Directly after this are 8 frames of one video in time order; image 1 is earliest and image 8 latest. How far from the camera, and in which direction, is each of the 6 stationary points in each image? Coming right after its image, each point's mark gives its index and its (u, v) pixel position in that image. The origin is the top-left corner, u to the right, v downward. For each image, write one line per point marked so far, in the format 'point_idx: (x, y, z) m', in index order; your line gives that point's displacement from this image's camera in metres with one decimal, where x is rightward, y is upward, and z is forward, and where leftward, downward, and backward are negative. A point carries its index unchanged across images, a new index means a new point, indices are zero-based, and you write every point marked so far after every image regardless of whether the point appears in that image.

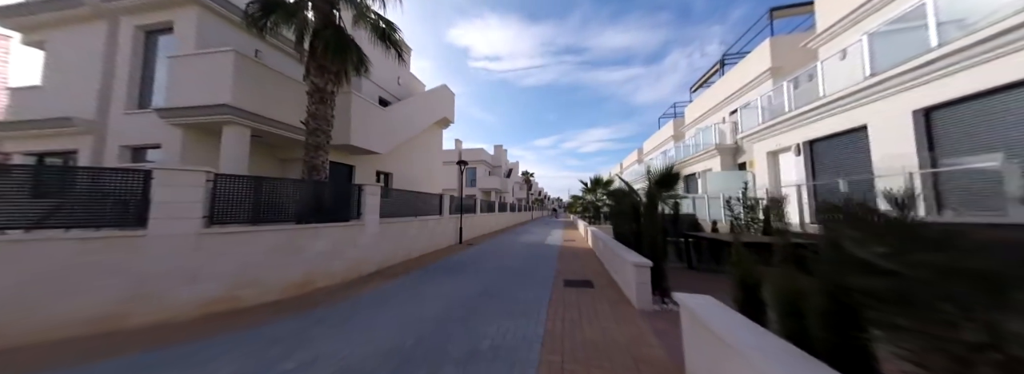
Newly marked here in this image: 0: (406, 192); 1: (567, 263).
0: (-4.6, -0.2, +9.7) m
1: (+1.8, -2.5, +7.5) m
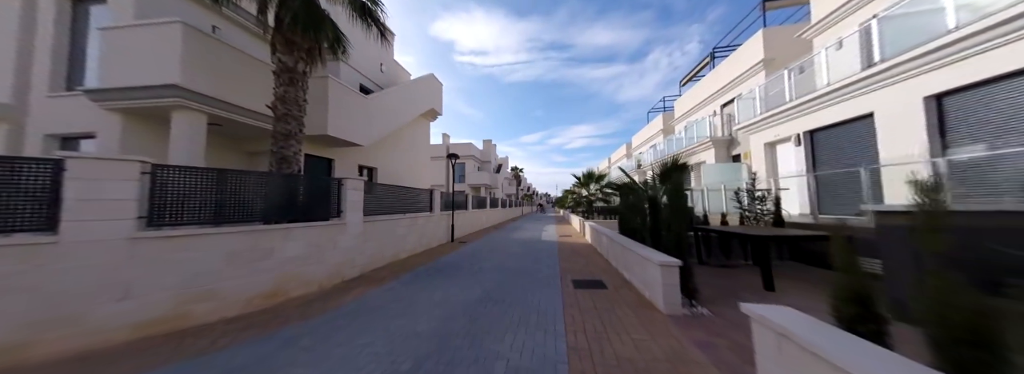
0: (-4.7, 0.0, +8.9) m
1: (+1.8, -2.3, +7.0) m
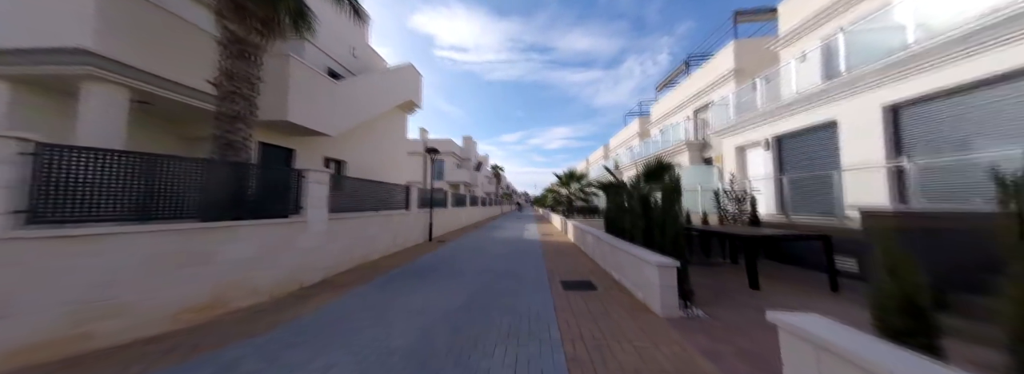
0: (-5.3, +0.2, +8.1) m
1: (+1.3, -2.2, +6.8) m
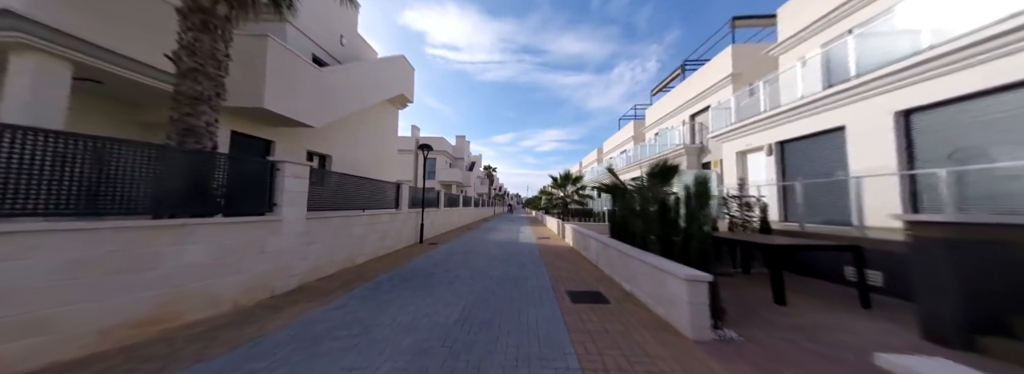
0: (-5.3, +0.3, +7.4) m
1: (+1.3, -2.3, +6.4) m
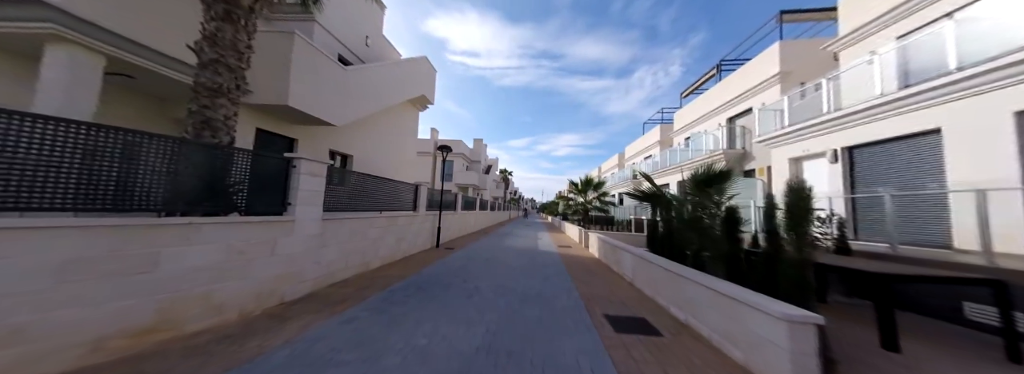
0: (-4.6, +0.3, +7.2) m
1: (+1.9, -2.4, +5.7) m
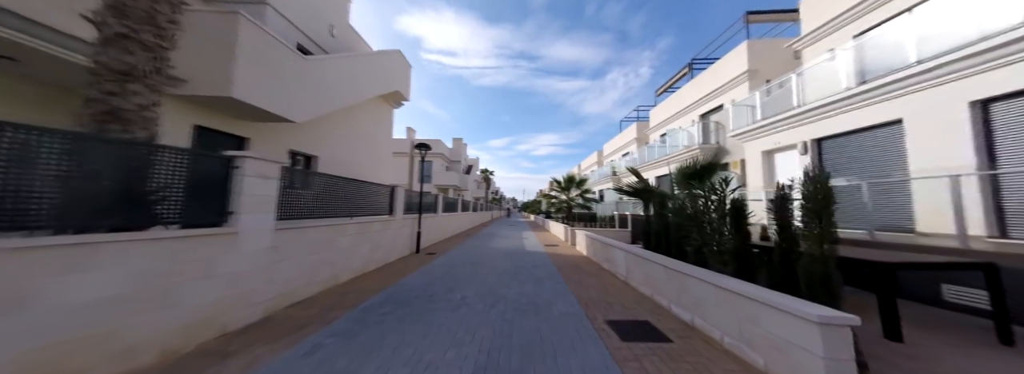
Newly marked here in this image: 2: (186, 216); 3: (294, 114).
0: (-5.0, +0.2, +6.3) m
1: (+1.7, -2.3, +5.4) m
2: (-4.8, -0.4, +3.2) m
3: (-7.1, +2.4, +7.4) m
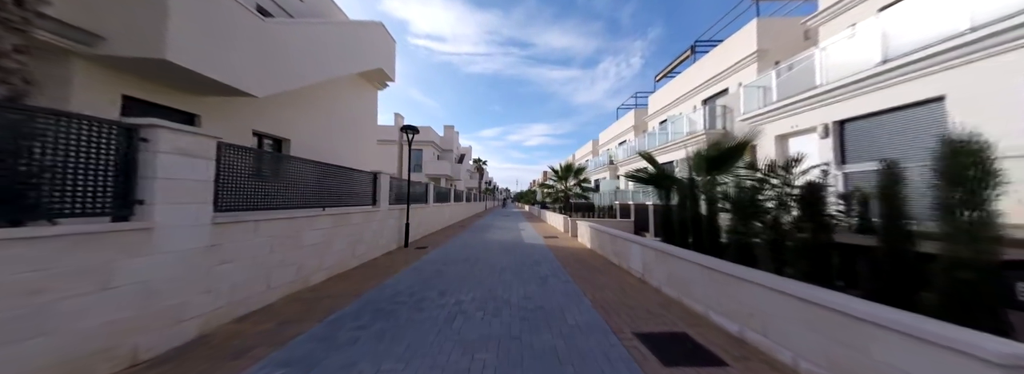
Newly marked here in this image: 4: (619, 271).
0: (-5.0, +0.6, +5.4) m
1: (+1.7, -2.0, +4.7) m
2: (-4.7, -0.2, +2.2) m
3: (-7.2, +2.8, +6.3) m
4: (+2.7, -2.1, +5.7) m
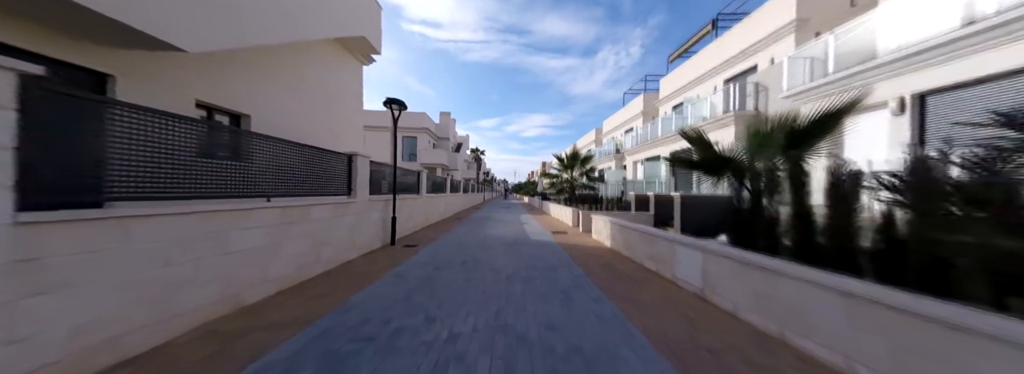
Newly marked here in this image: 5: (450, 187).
0: (-4.7, +0.9, +3.9) m
1: (+1.9, -1.8, +3.5) m
2: (-4.5, 0.0, +0.8) m
3: (-6.9, +3.1, +4.7) m
4: (+2.9, -1.8, +4.4) m
5: (-5.3, 0.0, +19.4) m
